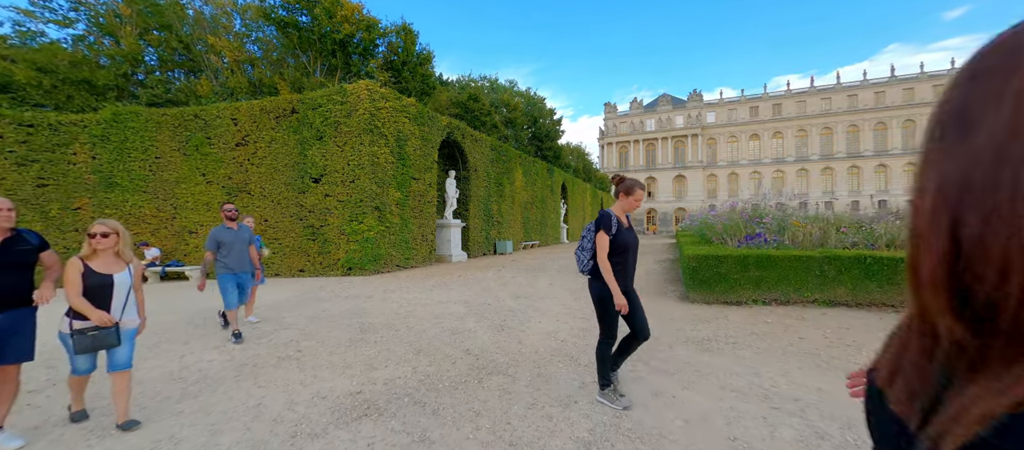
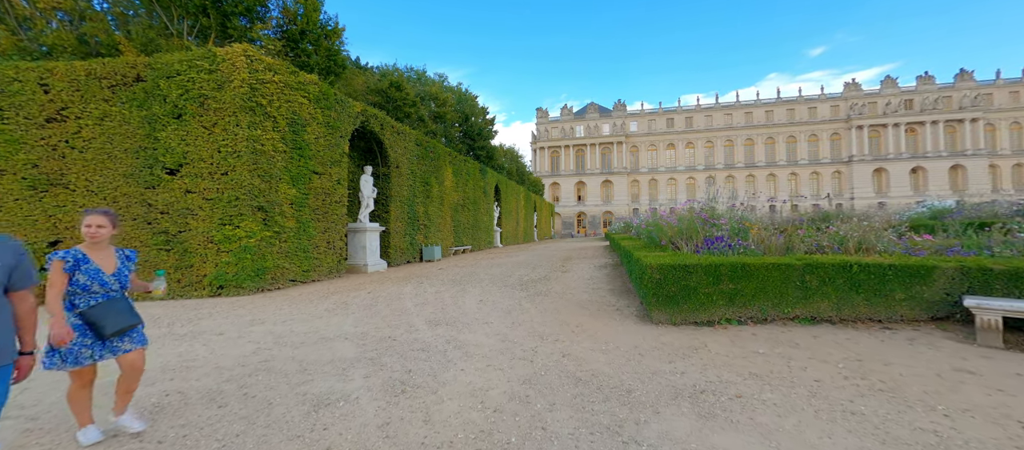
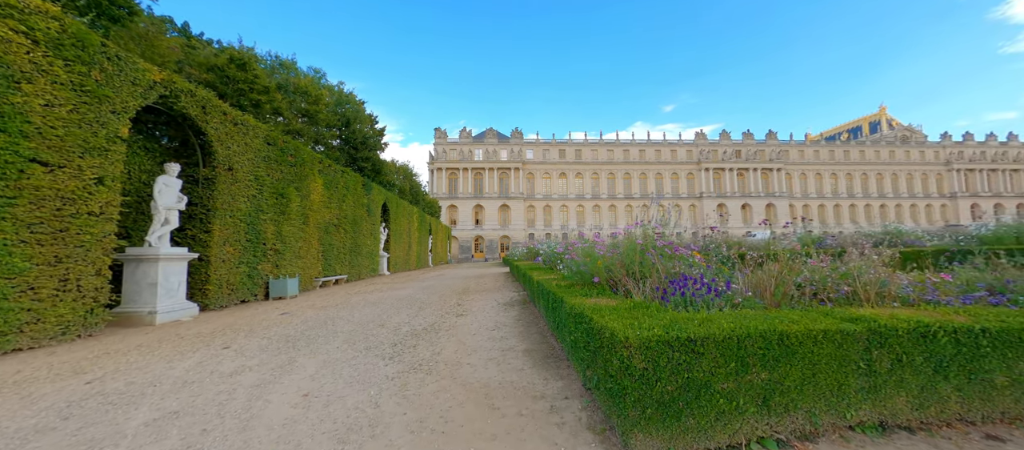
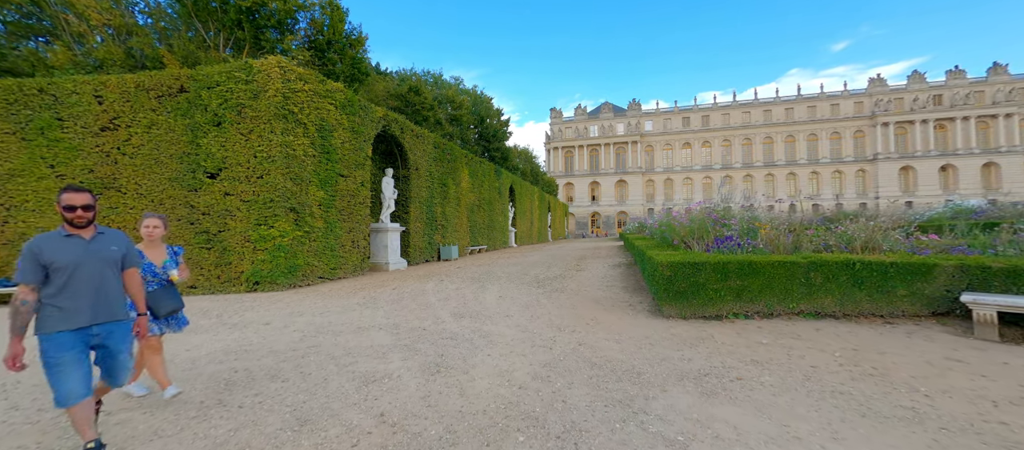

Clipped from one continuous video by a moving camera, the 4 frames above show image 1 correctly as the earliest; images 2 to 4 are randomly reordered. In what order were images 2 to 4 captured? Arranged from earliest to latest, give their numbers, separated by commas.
4, 2, 3
